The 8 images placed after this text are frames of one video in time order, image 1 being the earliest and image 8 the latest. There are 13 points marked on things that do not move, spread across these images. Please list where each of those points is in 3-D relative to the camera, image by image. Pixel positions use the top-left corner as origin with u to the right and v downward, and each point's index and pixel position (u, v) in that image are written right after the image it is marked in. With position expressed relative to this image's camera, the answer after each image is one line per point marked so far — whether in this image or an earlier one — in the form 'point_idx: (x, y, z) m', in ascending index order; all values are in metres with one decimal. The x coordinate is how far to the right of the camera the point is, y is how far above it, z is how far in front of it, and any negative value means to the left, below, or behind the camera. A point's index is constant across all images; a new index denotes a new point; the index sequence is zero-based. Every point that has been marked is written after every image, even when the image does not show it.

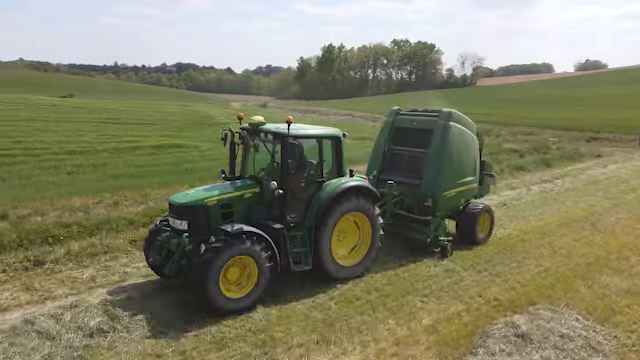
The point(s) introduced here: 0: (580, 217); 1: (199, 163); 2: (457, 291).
0: (+5.8, -0.8, +11.2) m
1: (-4.4, +0.6, +18.0) m
2: (+1.9, -1.5, +6.8) m
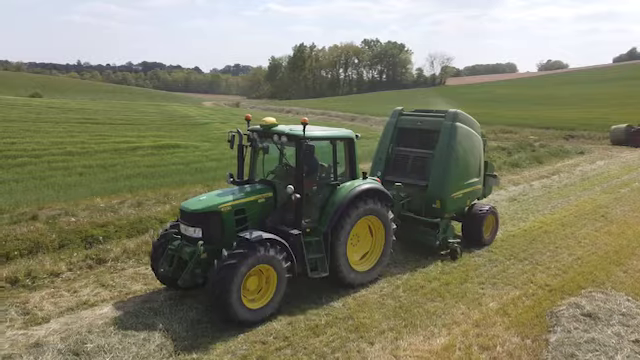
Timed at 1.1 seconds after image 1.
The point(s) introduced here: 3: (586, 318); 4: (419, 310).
0: (+6.4, -0.7, +12.0) m
1: (-4.2, +0.6, +18.2) m
2: (+2.7, -1.4, +7.3) m
3: (+3.1, -1.6, +5.8) m
4: (+1.3, -1.6, +6.2) m
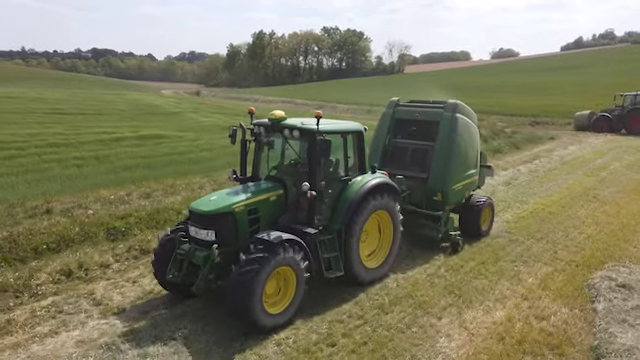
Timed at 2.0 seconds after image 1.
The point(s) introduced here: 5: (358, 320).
0: (+6.6, -0.3, +12.9) m
1: (-4.5, +1.0, +18.1) m
2: (+3.4, -1.2, +7.9) m
3: (+3.9, -1.4, +6.4) m
4: (+2.0, -1.4, +6.7) m
5: (+0.5, -1.6, +5.8) m
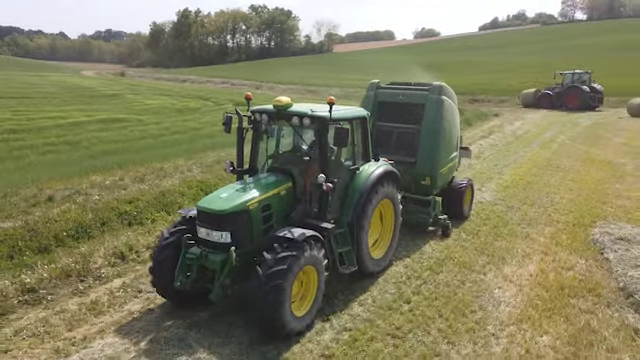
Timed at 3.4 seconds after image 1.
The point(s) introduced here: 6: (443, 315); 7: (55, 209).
0: (+6.3, +0.5, +14.3) m
1: (-5.4, +1.6, +17.9) m
2: (+3.8, -0.7, +9.0) m
3: (+4.5, -0.9, +7.6) m
4: (+2.6, -1.0, +7.6) m
5: (+1.2, -1.3, +6.5) m
6: (+1.3, -1.5, +5.5) m
7: (-5.0, -0.5, +9.7) m
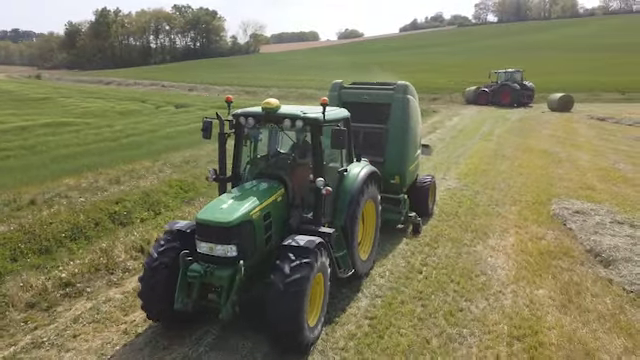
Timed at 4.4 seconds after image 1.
0: (+5.3, +0.8, +15.8) m
1: (-6.9, +1.5, +17.7) m
2: (+3.6, -0.4, +10.2) m
3: (+4.5, -0.6, +8.9) m
4: (+2.7, -0.8, +8.6) m
5: (+1.4, -1.1, +7.4) m
6: (+1.7, -1.3, +6.4) m
7: (-5.2, -0.6, +9.6) m
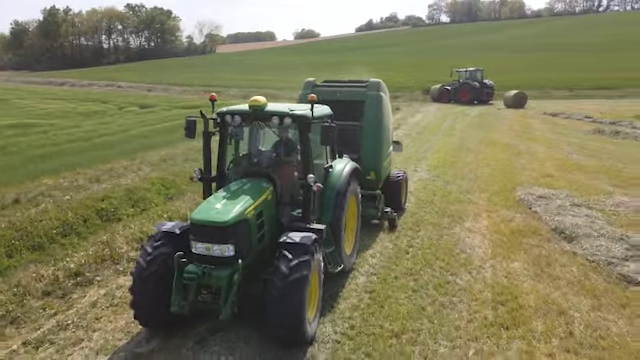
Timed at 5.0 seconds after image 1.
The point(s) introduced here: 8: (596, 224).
0: (+4.4, +1.1, +16.7) m
1: (-7.8, +1.5, +17.6) m
2: (+3.2, -0.2, +11.0) m
3: (+4.2, -0.3, +9.7) m
4: (+2.4, -0.6, +9.4) m
5: (+1.3, -0.9, +8.0) m
6: (+1.6, -1.1, +7.0) m
7: (-5.5, -0.6, +9.7) m
8: (+4.4, -0.7, +8.0) m
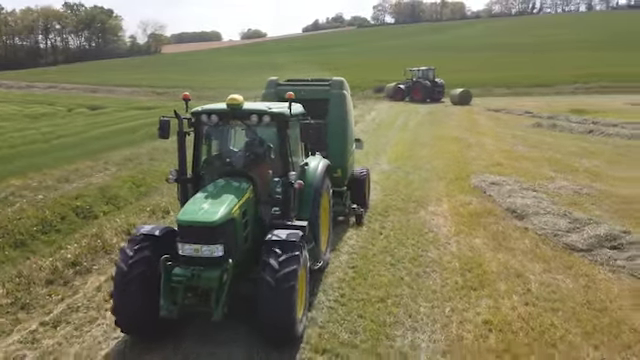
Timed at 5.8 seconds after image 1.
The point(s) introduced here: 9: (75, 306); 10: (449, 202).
0: (+3.1, +1.3, +17.7) m
1: (-9.2, +1.4, +17.4) m
2: (+2.5, 0.0, +11.9) m
3: (+3.7, -0.1, +10.8) m
4: (+1.9, -0.3, +10.2) m
5: (+0.9, -0.7, +8.7) m
6: (+1.4, -0.9, +7.8) m
7: (-6.0, -0.6, +9.8) m
8: (+4.0, -0.4, +9.1) m
9: (-2.7, -1.4, +5.7) m
10: (+2.4, -0.4, +9.7) m
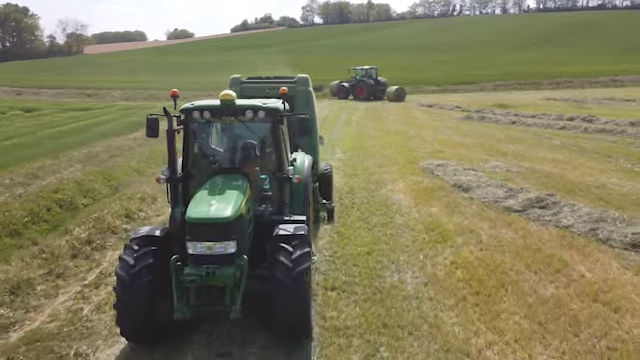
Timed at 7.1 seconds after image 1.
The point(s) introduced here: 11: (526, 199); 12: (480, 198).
0: (+1.4, +1.7, +19.2) m
1: (-10.7, +1.4, +17.3) m
2: (+1.6, +0.4, +13.4) m
3: (+2.9, +0.3, +12.4) m
4: (+1.2, 0.0, +11.6) m
5: (+0.5, -0.4, +10.0) m
6: (+1.0, -0.5, +9.2) m
7: (-6.6, -0.5, +10.1) m
8: (+3.5, 0.0, +10.8) m
9: (-2.7, -1.2, +6.5) m
10: (+1.8, -0.1, +11.2) m
11: (+3.7, -0.4, +9.0) m
12: (+3.0, -0.3, +9.5) m
